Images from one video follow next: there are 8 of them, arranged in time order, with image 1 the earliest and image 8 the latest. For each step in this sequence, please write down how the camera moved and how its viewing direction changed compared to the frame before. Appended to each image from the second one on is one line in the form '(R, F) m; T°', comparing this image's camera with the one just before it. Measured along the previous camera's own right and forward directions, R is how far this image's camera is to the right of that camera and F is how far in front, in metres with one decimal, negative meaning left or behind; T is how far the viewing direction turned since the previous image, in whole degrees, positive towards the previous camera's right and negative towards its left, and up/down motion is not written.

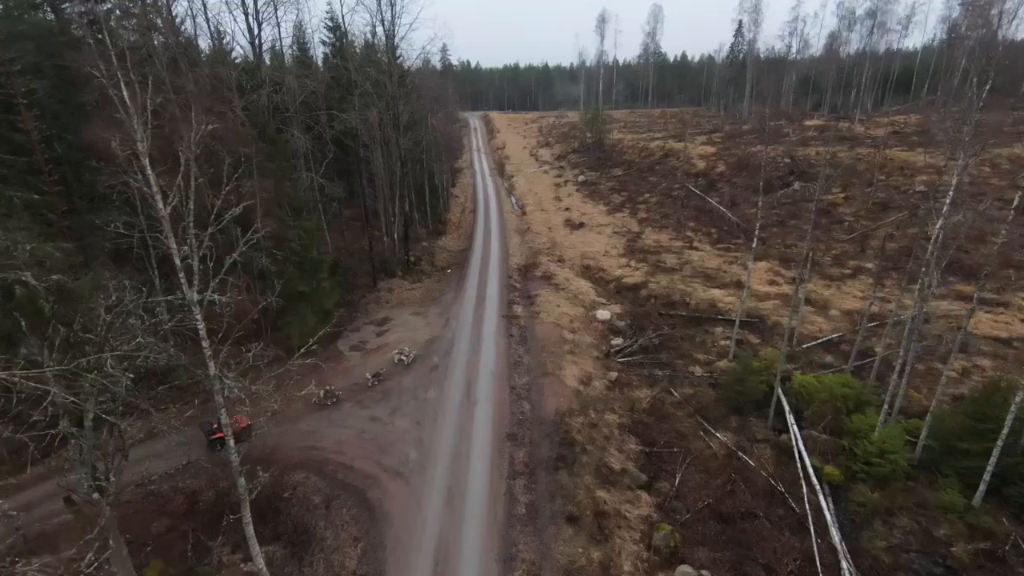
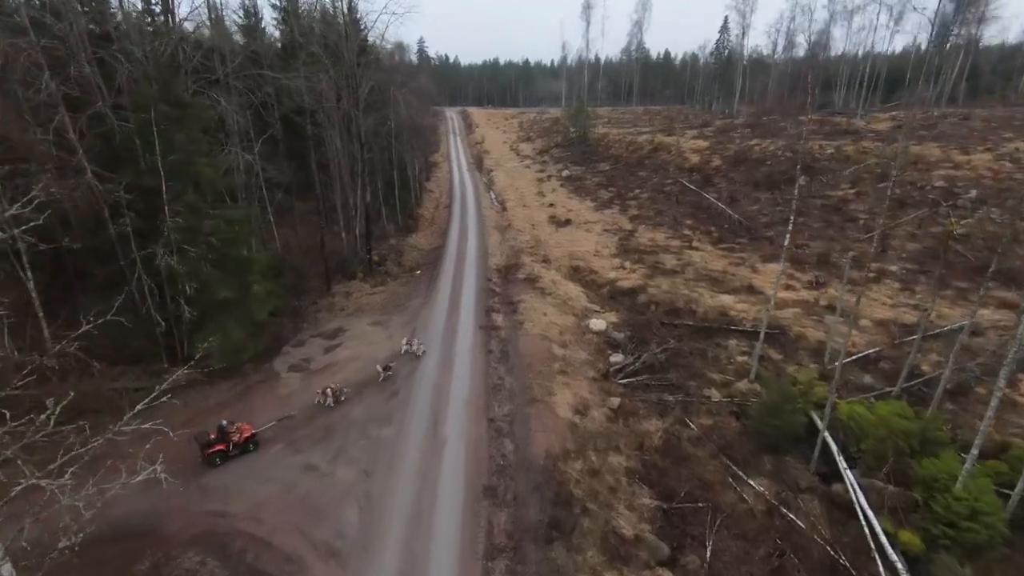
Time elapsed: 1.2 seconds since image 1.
(0.0, +4.7) m; +2°
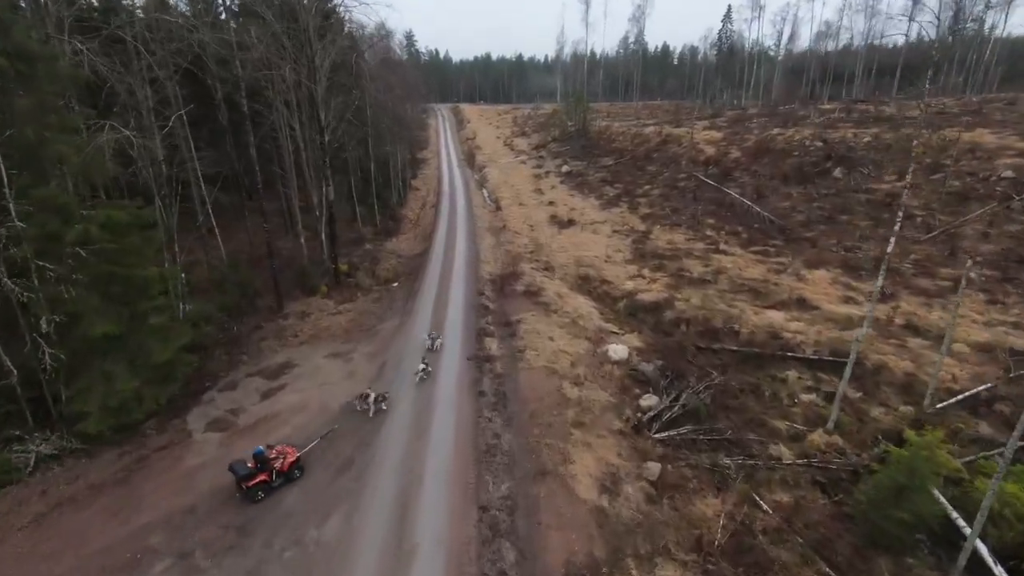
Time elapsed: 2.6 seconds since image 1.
(-0.1, +5.4) m; +1°
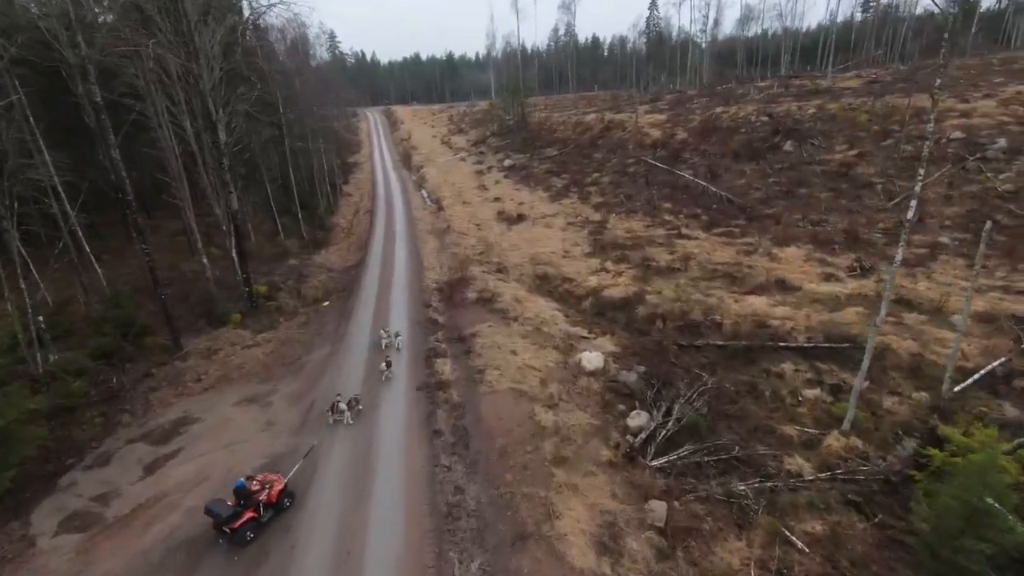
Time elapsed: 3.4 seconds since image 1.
(0.0, +3.2) m; +6°
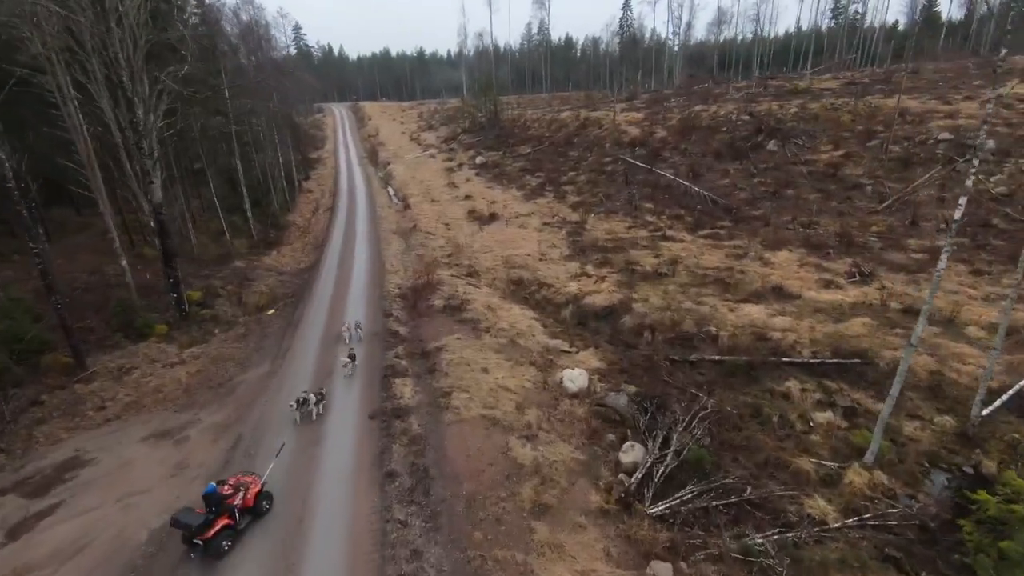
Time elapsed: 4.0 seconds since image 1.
(0.0, +2.3) m; +3°
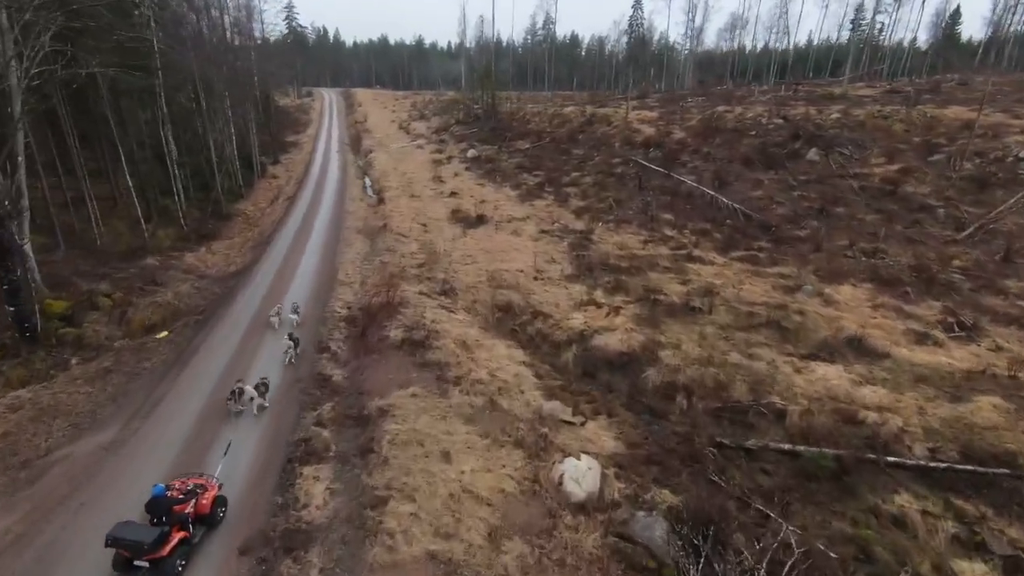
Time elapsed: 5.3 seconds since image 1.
(+0.1, +5.3) m; +1°
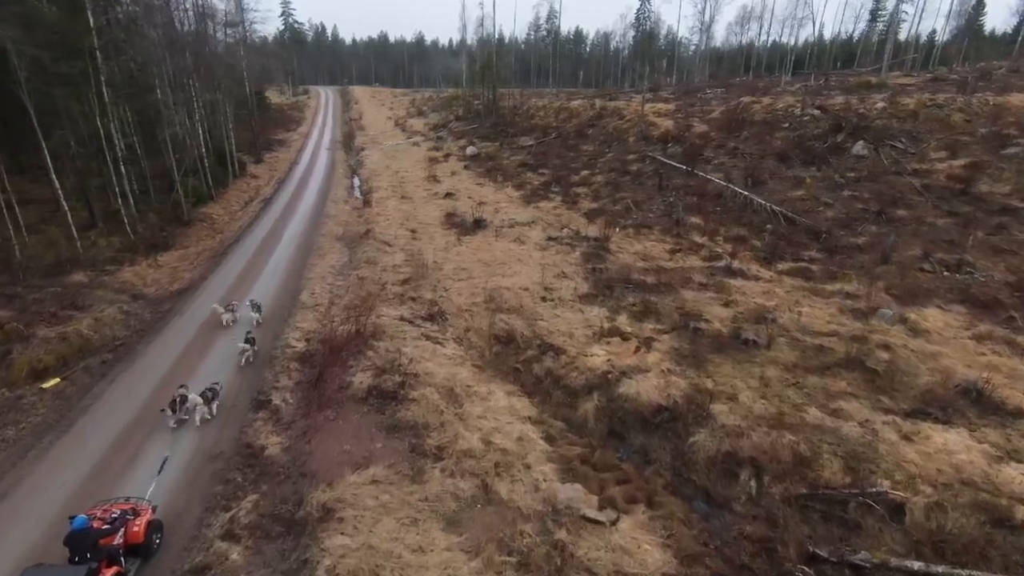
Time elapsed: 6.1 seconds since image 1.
(0.0, +3.6) m; 0°
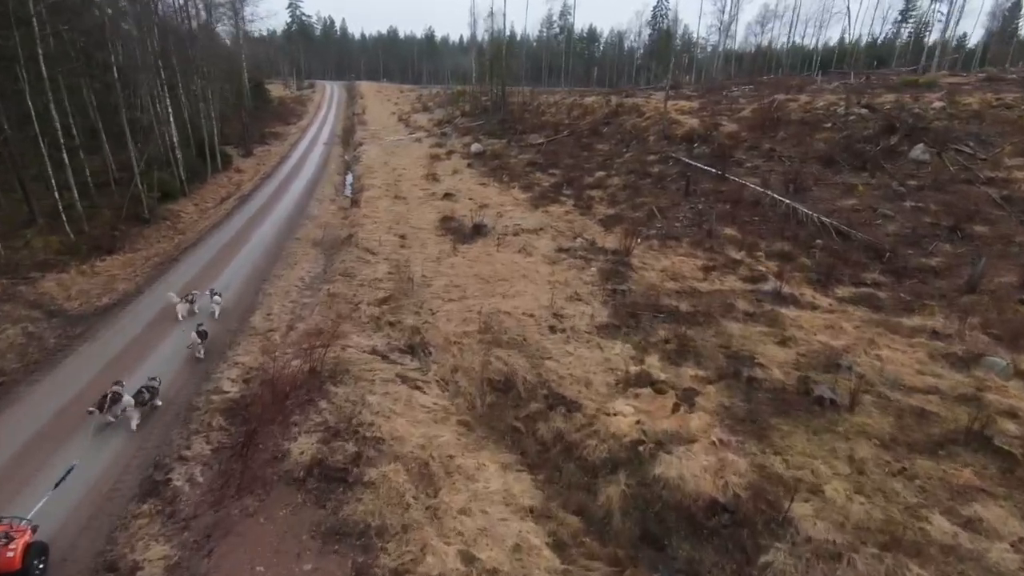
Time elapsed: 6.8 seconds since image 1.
(+0.1, +3.1) m; -1°
